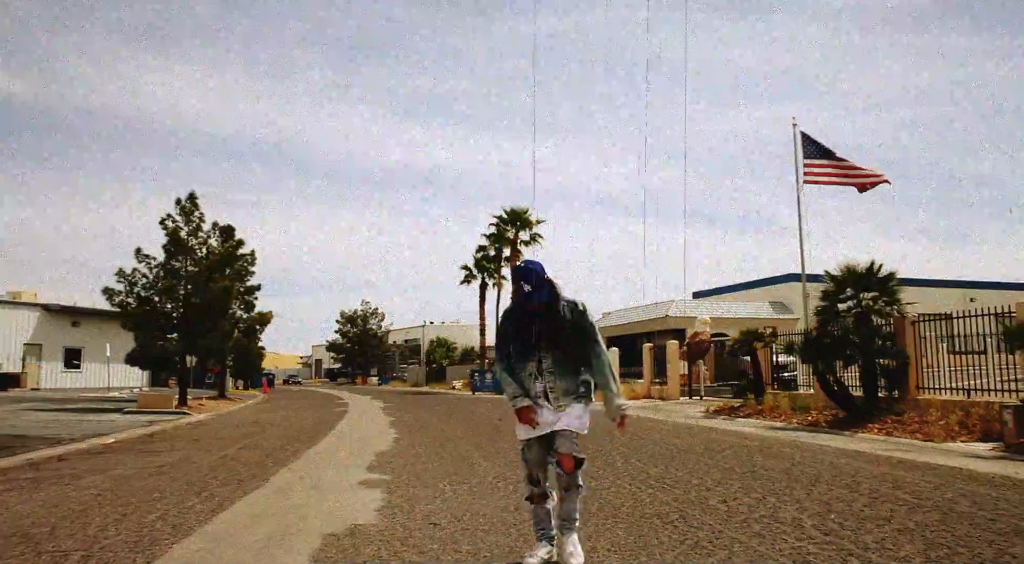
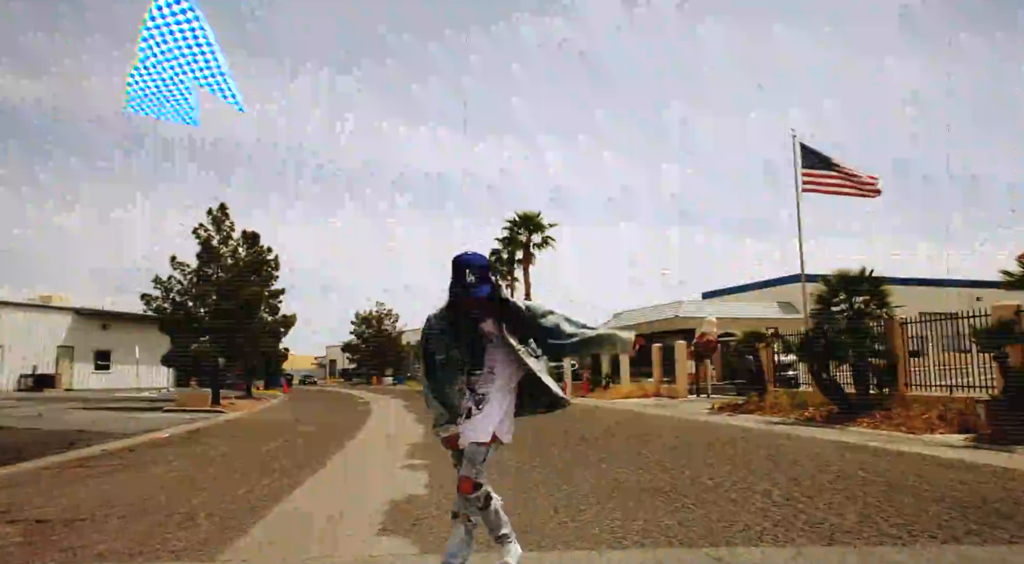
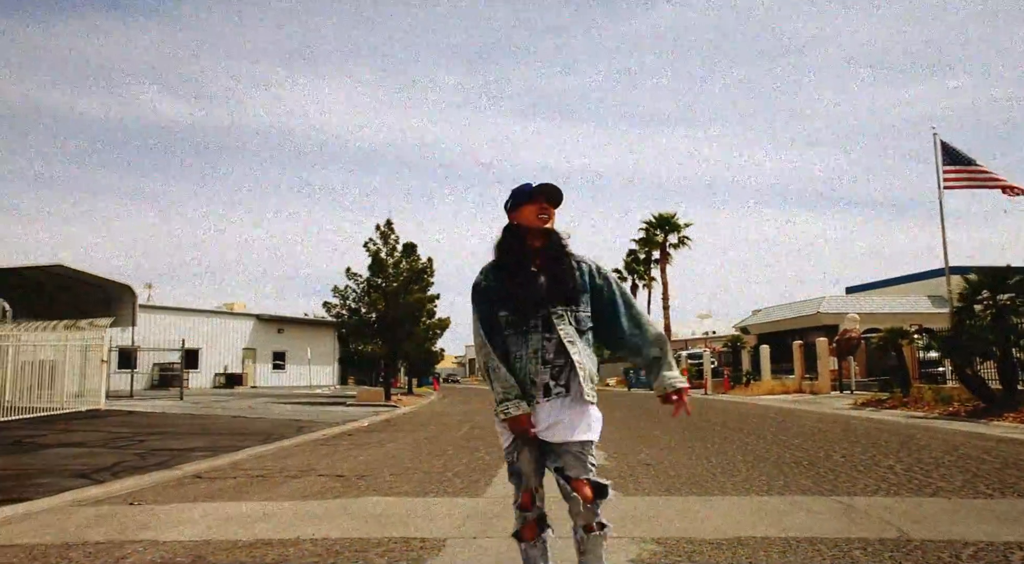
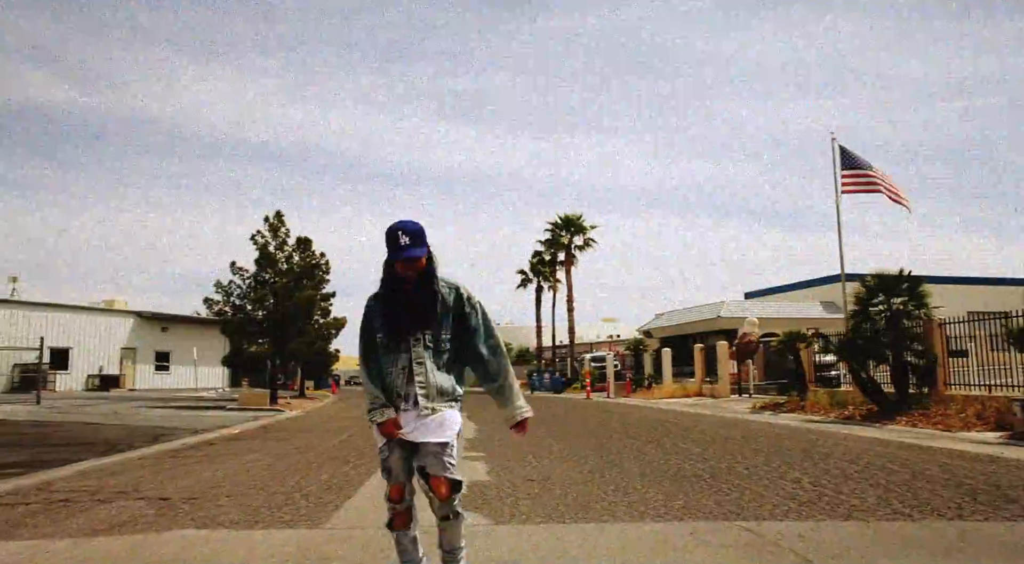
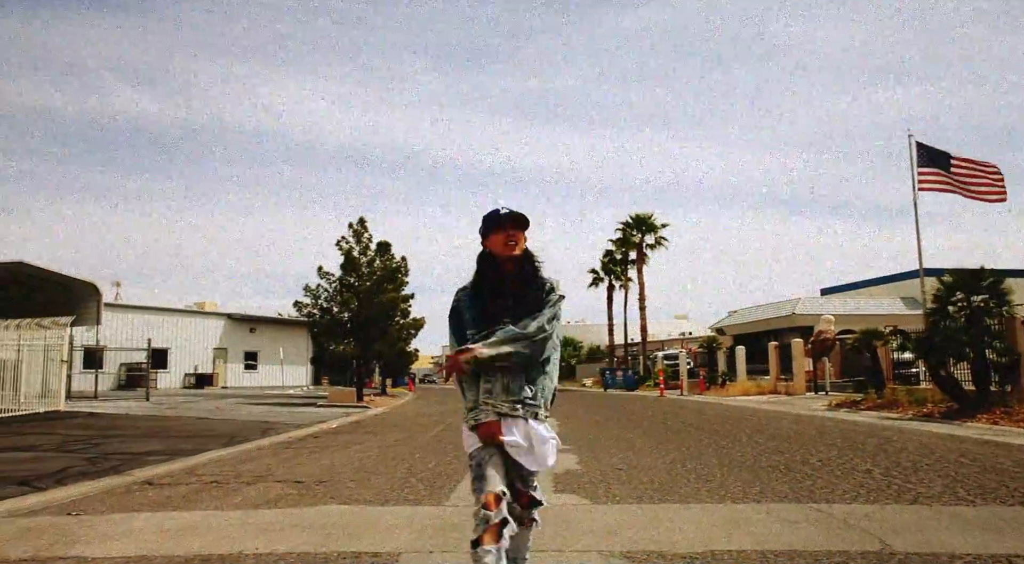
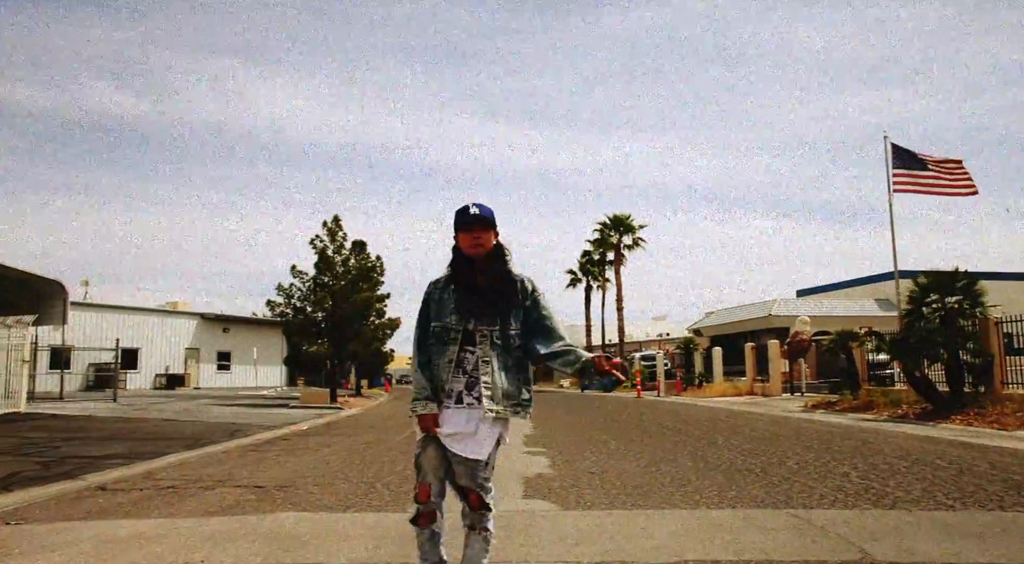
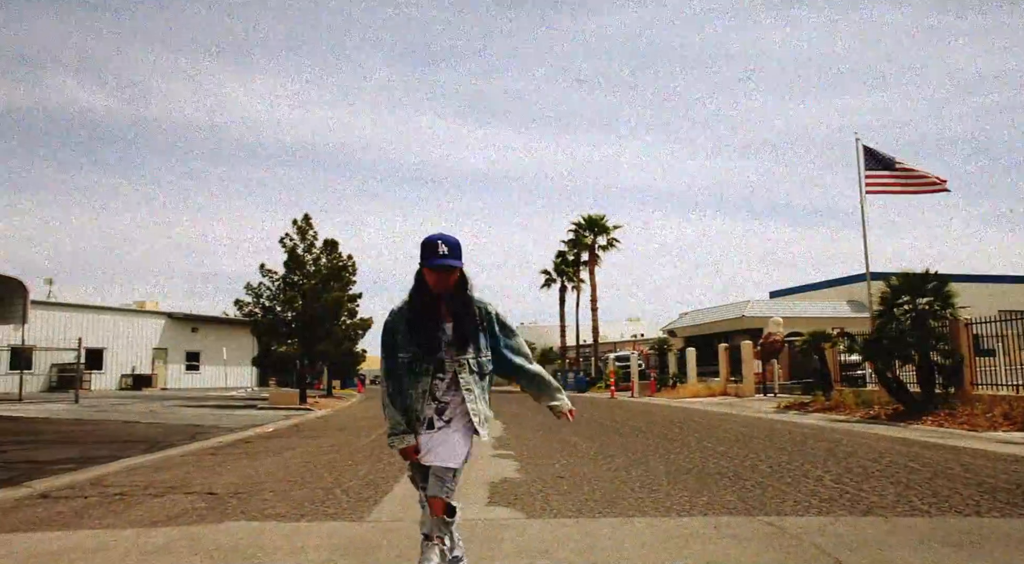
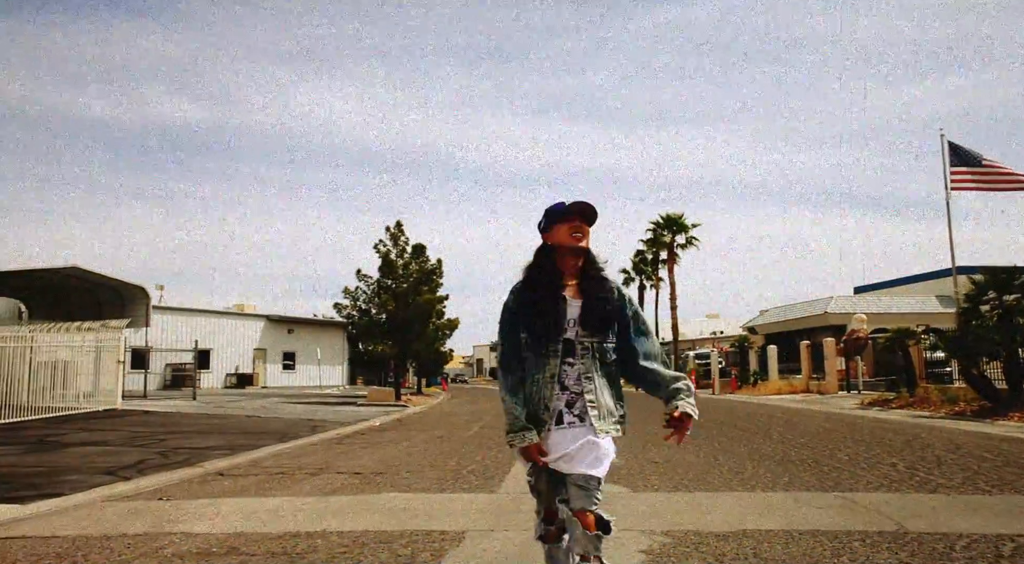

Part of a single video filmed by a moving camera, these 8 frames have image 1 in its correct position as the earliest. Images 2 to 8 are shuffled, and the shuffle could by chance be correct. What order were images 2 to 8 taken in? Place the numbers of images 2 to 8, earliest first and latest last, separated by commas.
2, 4, 7, 6, 5, 3, 8
